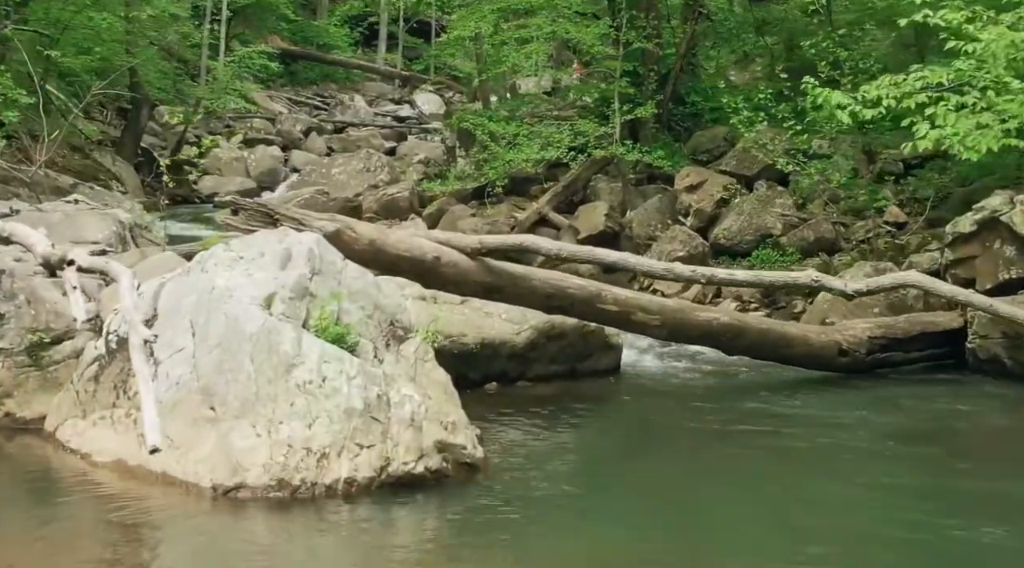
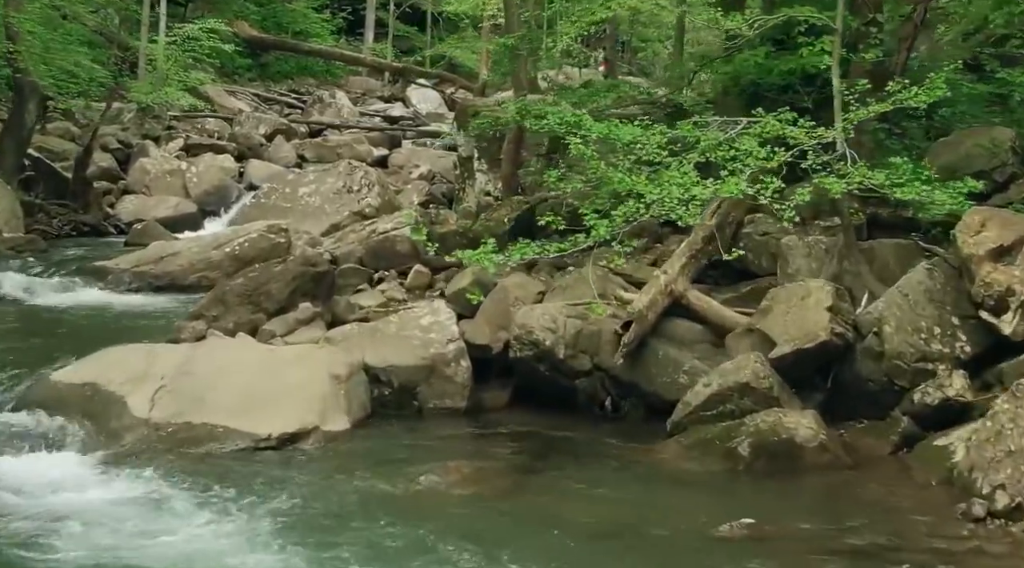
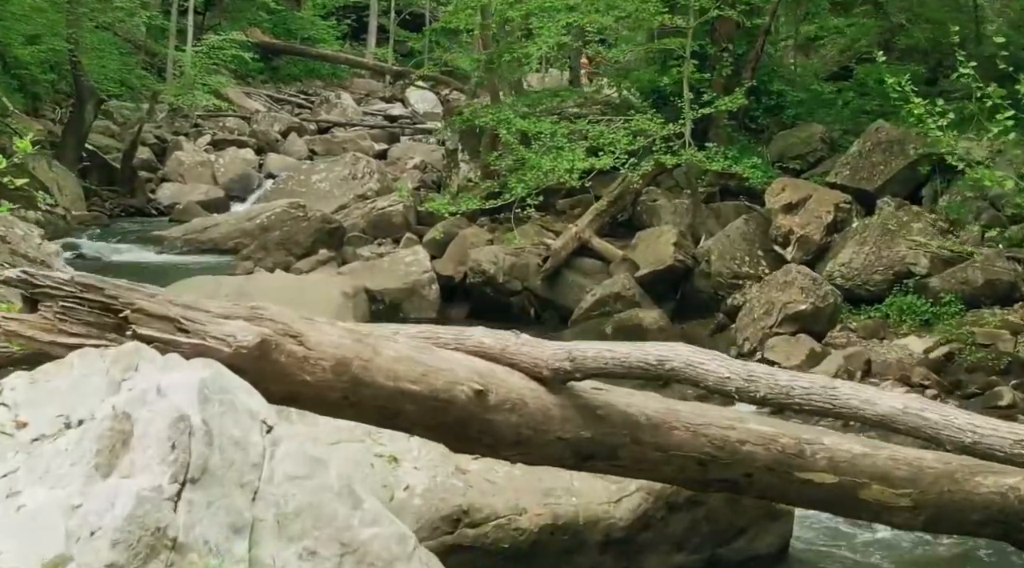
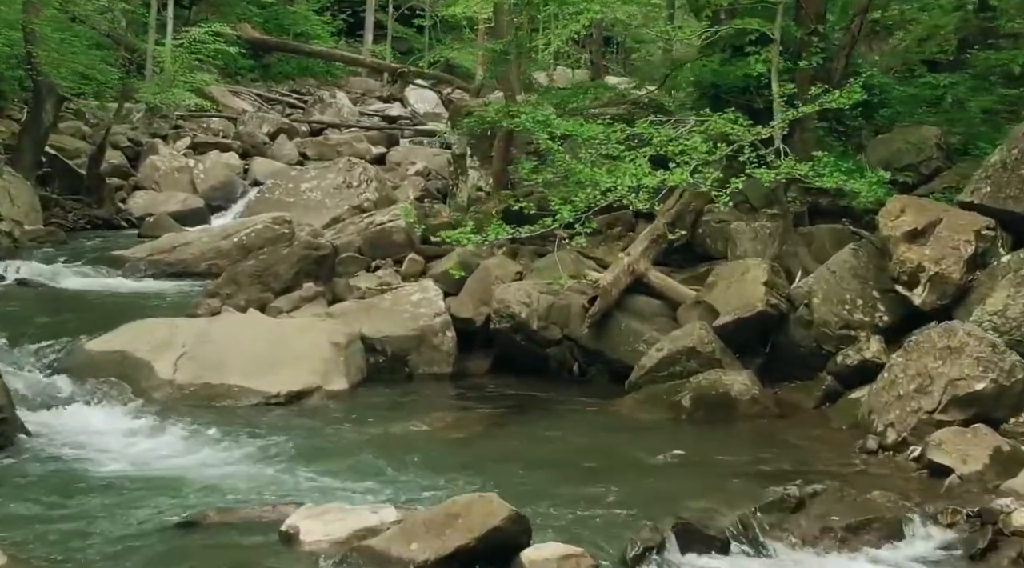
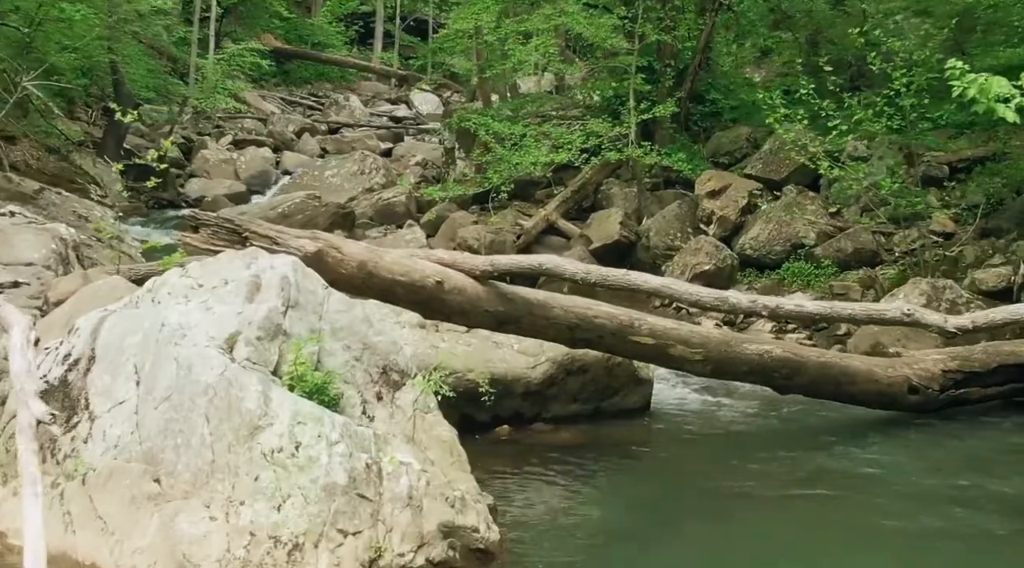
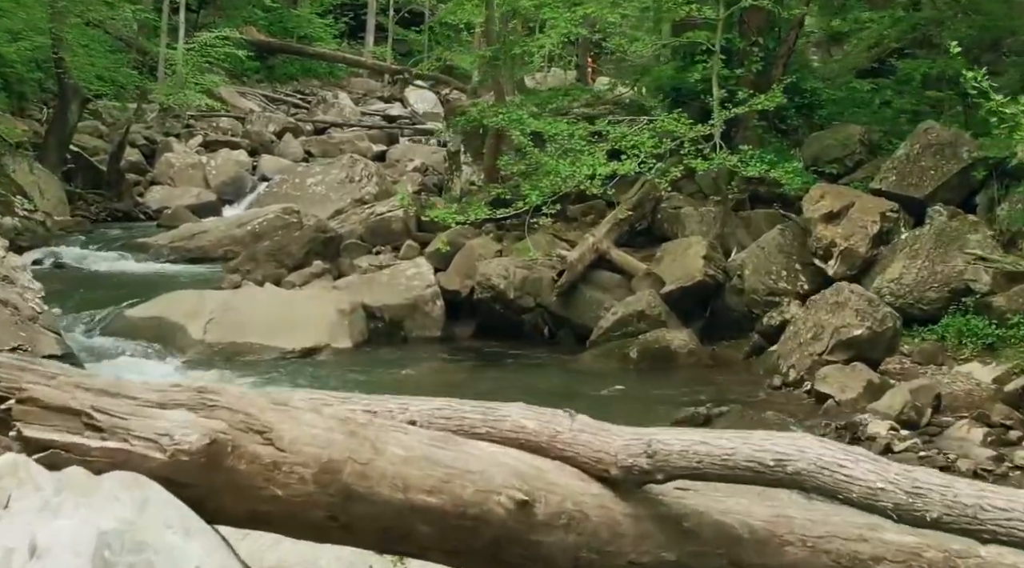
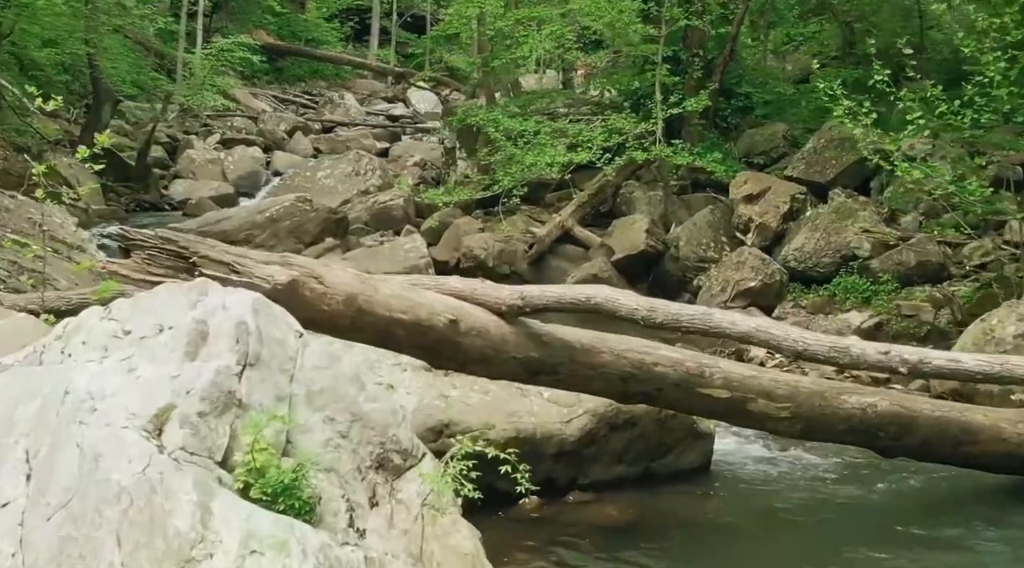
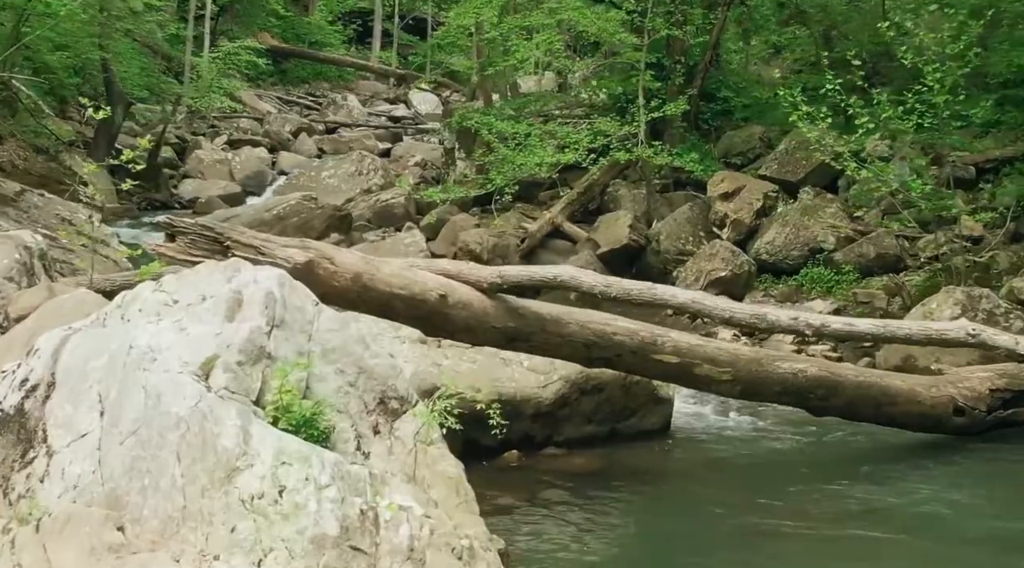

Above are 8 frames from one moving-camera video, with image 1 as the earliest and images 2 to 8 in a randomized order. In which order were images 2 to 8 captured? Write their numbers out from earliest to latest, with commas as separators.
5, 8, 7, 3, 6, 4, 2
